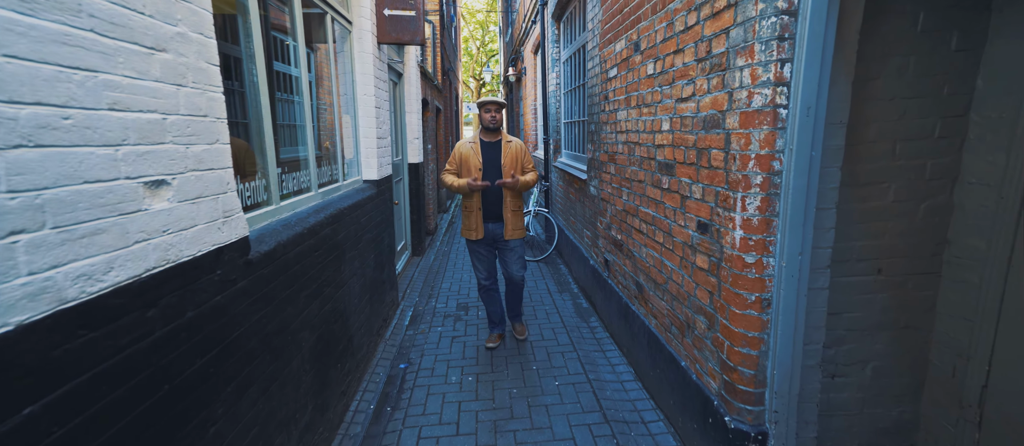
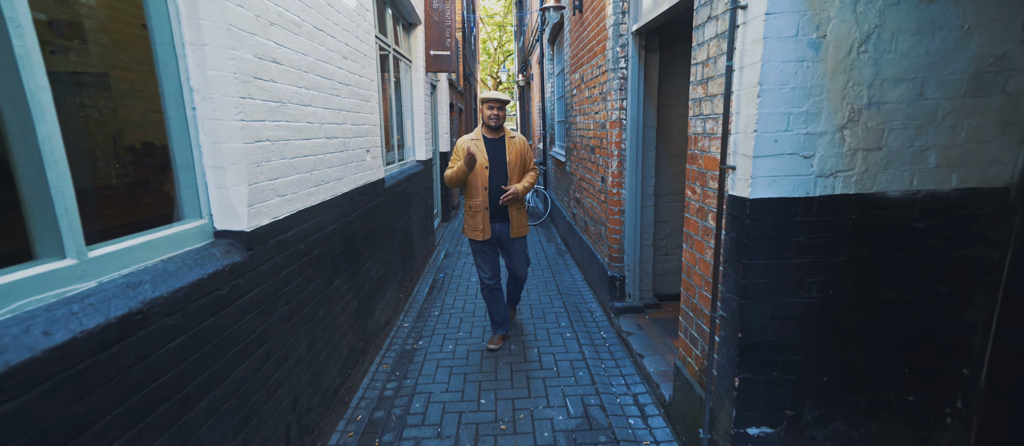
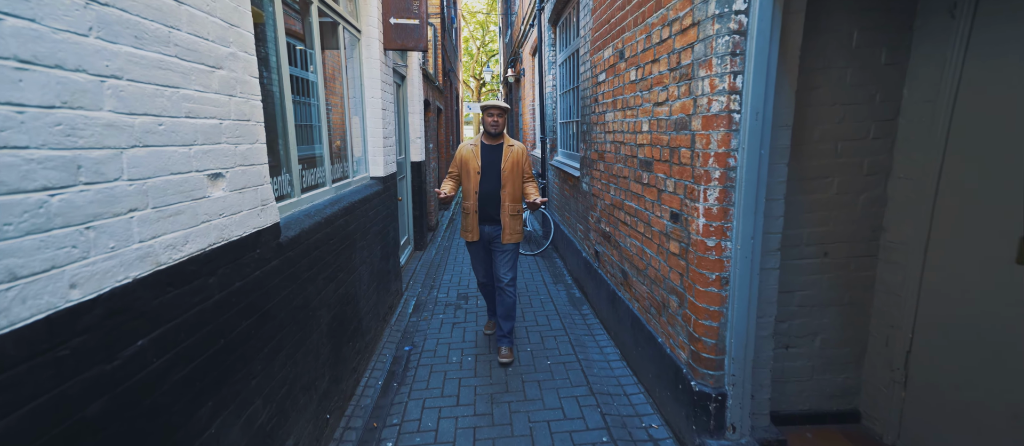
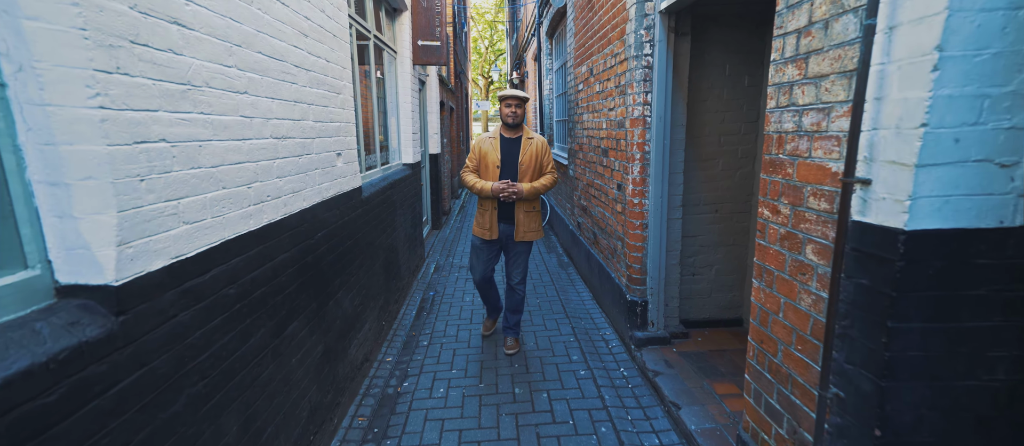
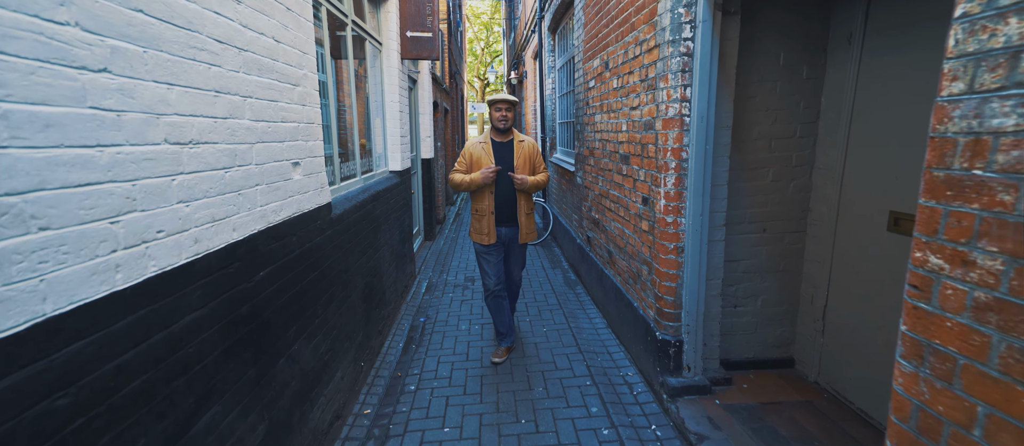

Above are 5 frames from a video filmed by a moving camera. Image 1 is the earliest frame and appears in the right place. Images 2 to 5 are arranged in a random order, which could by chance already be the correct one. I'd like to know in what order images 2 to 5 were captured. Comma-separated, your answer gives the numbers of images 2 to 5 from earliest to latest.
3, 5, 4, 2
